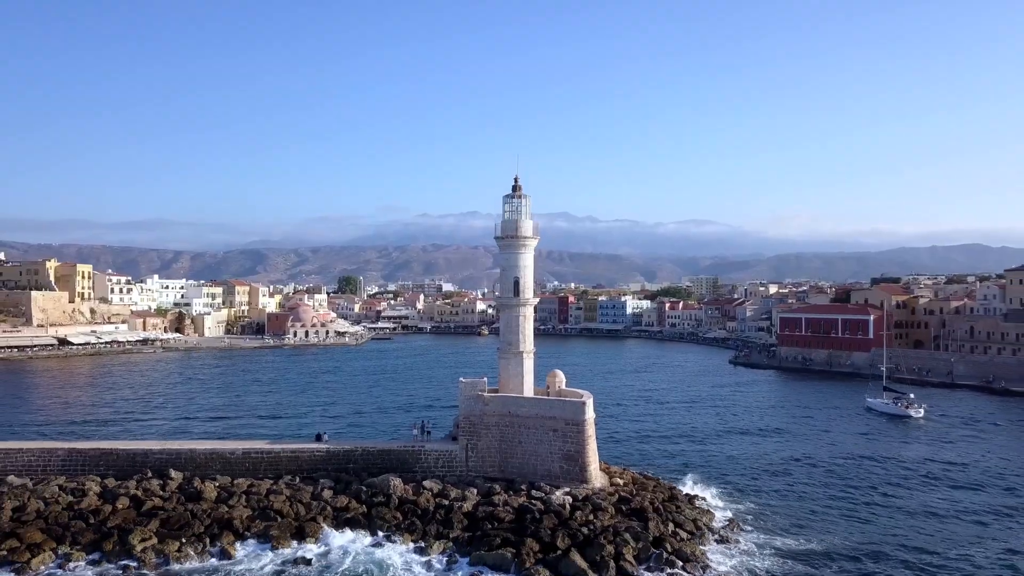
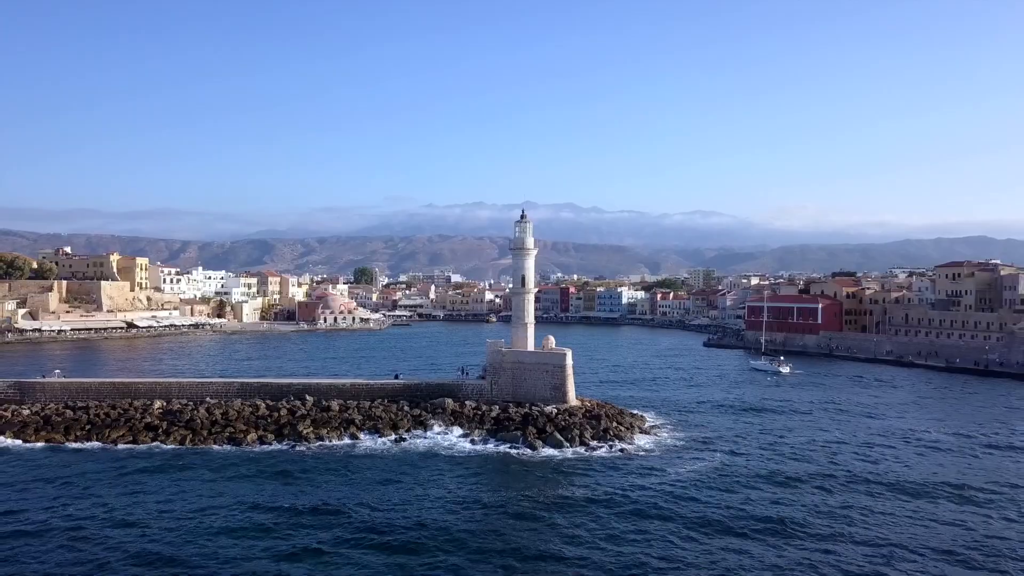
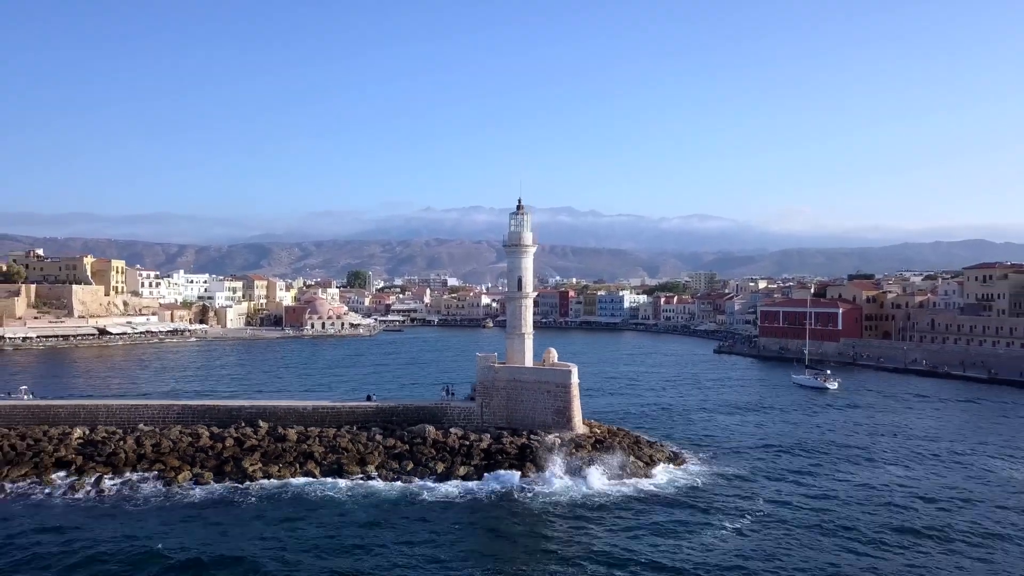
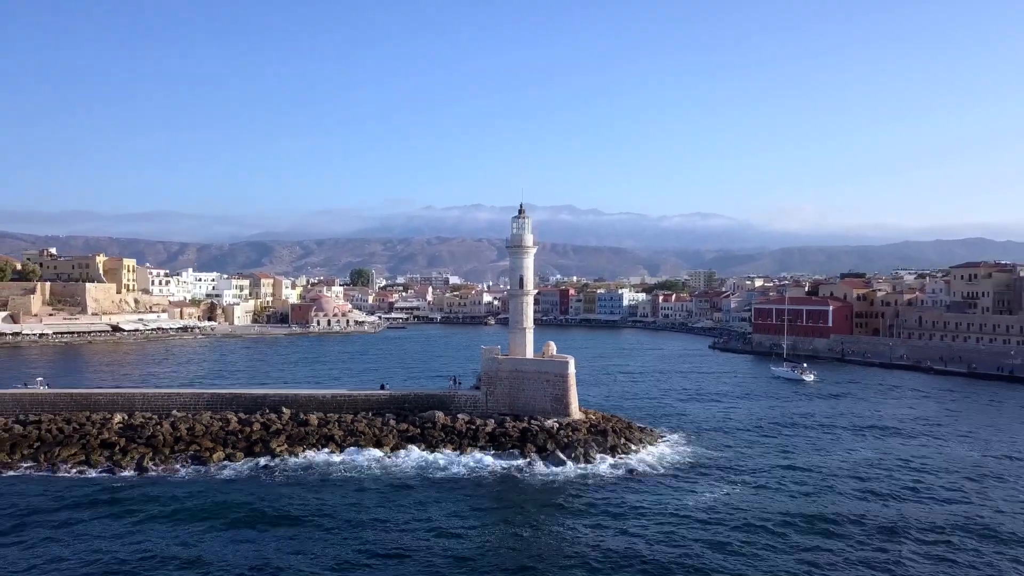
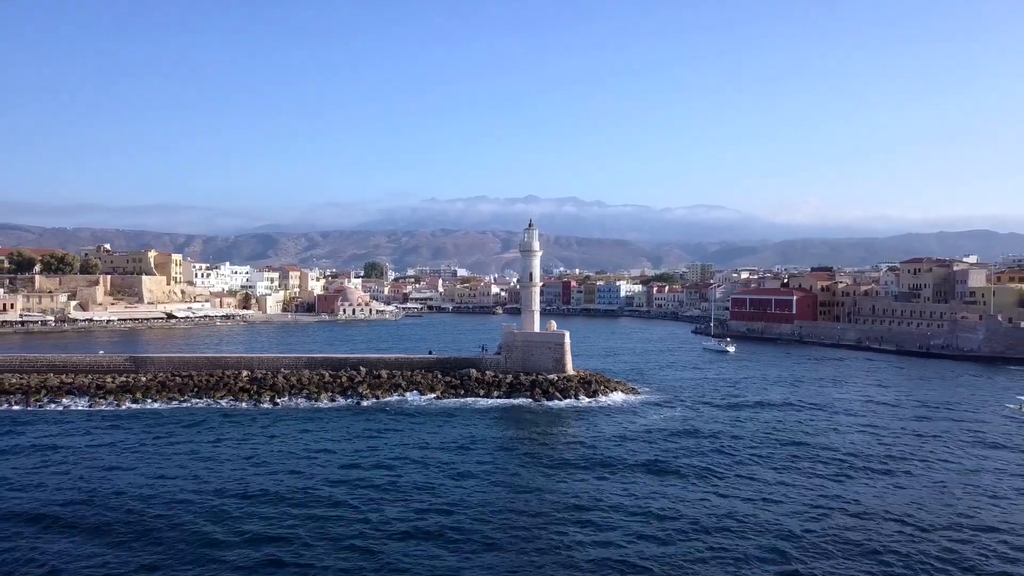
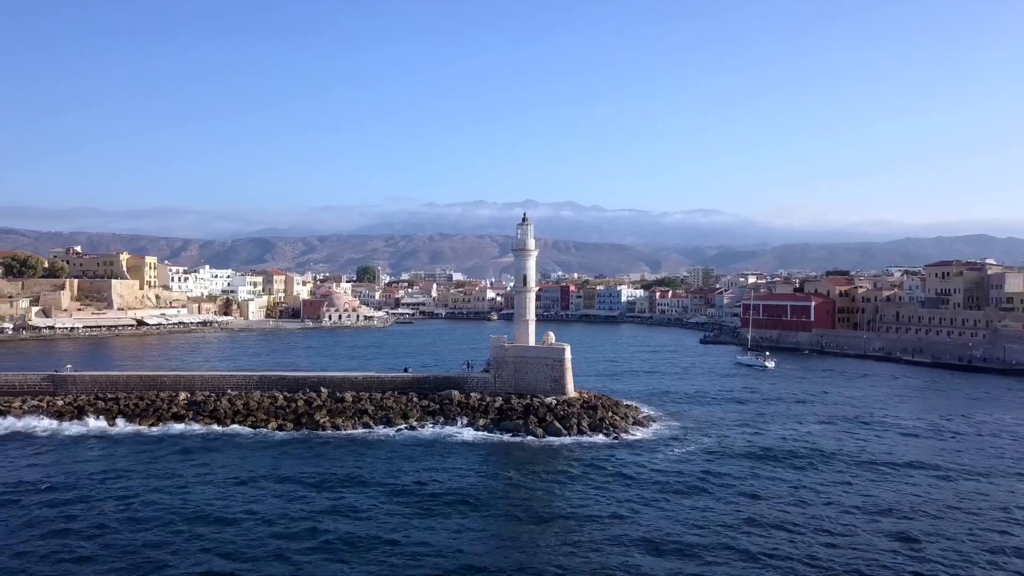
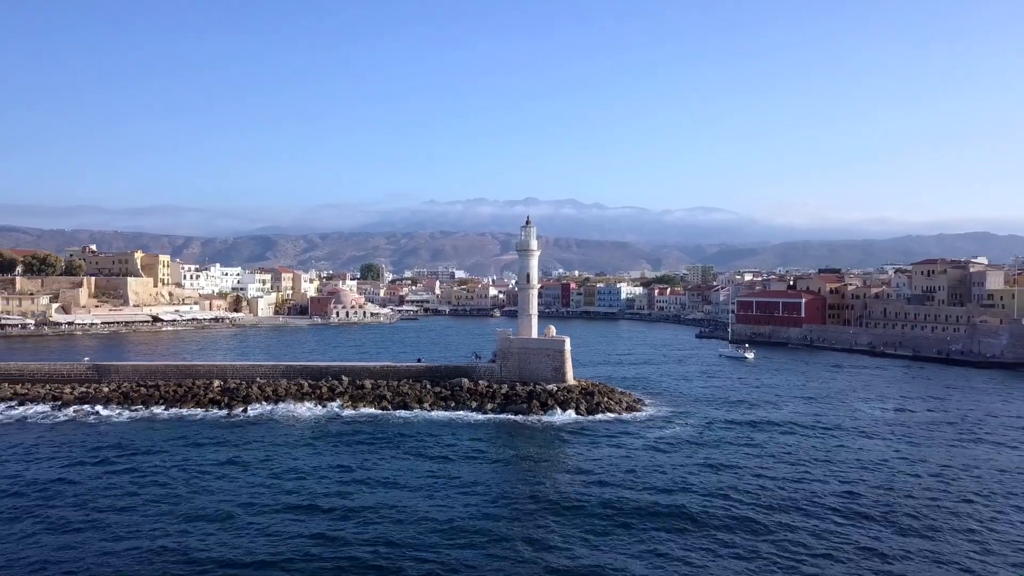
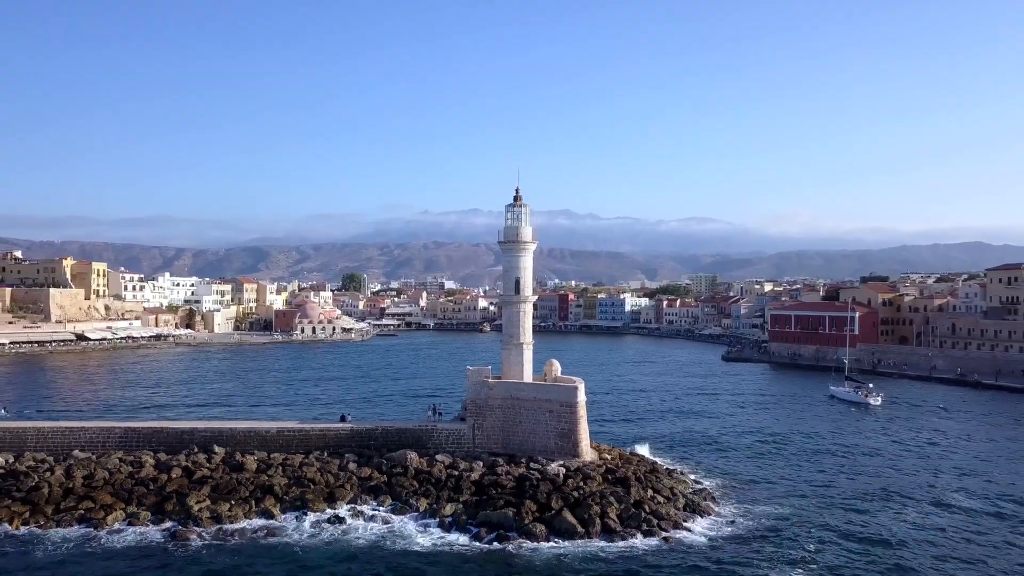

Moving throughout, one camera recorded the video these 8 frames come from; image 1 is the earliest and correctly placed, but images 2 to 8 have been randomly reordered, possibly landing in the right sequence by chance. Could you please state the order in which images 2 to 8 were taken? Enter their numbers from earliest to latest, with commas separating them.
8, 3, 4, 2, 6, 7, 5
